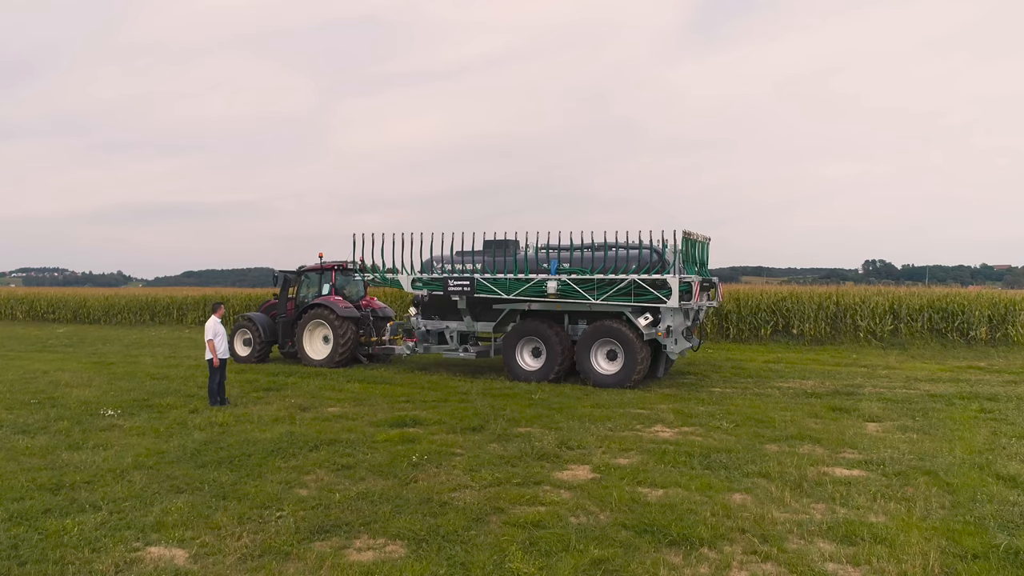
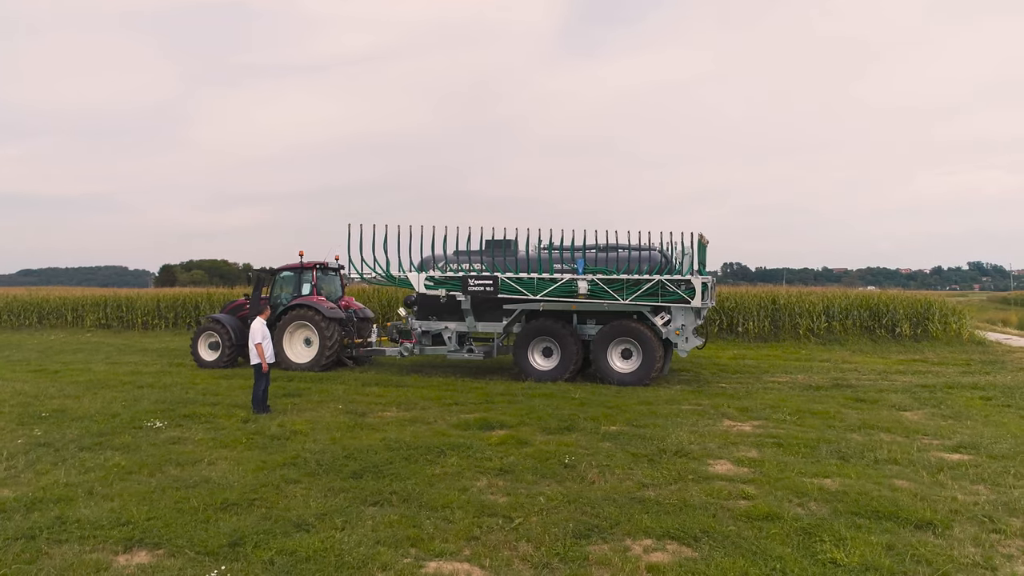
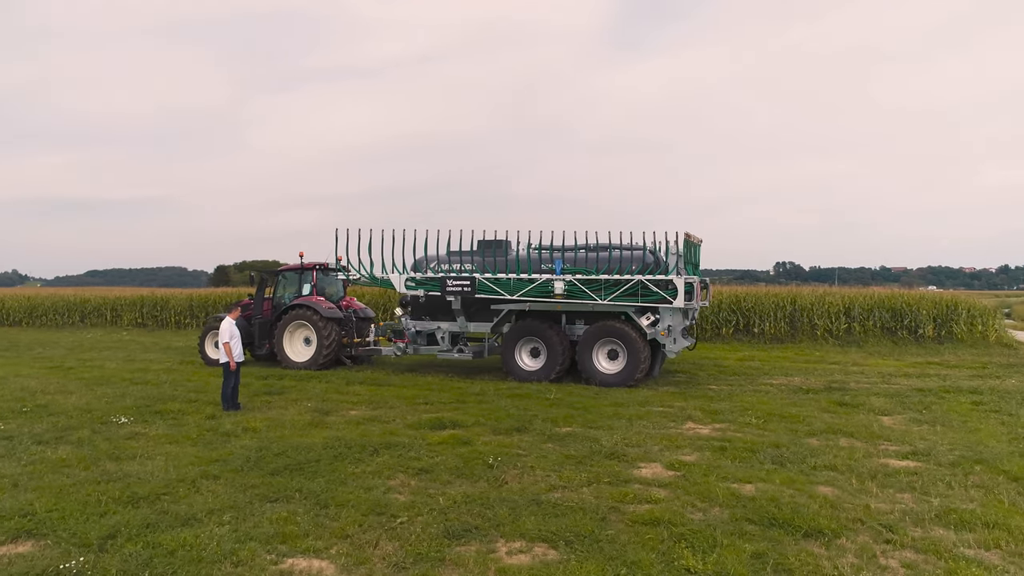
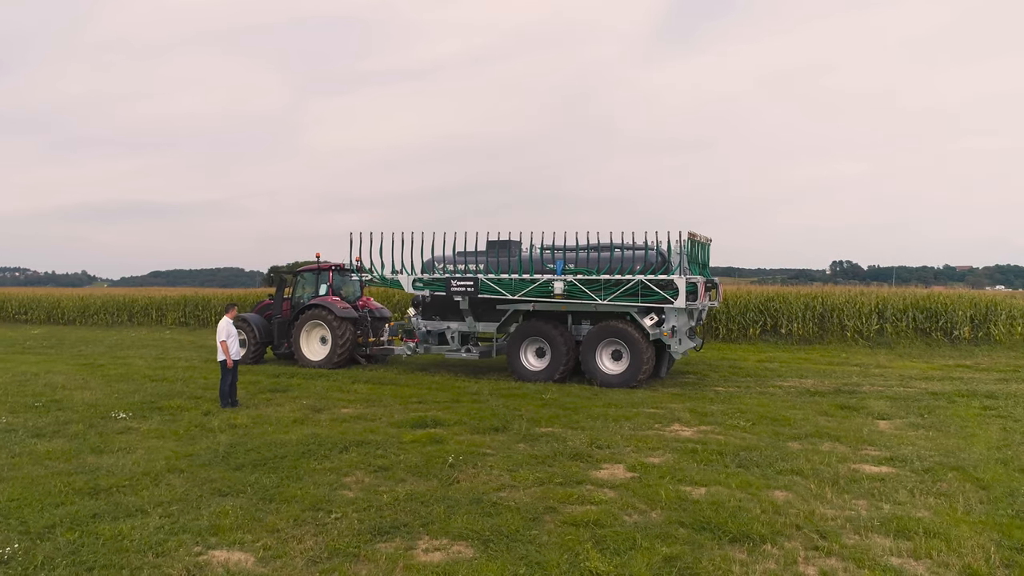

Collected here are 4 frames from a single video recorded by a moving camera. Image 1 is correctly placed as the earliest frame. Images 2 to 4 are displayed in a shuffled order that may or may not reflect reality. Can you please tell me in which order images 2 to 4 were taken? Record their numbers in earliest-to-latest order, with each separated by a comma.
4, 3, 2
